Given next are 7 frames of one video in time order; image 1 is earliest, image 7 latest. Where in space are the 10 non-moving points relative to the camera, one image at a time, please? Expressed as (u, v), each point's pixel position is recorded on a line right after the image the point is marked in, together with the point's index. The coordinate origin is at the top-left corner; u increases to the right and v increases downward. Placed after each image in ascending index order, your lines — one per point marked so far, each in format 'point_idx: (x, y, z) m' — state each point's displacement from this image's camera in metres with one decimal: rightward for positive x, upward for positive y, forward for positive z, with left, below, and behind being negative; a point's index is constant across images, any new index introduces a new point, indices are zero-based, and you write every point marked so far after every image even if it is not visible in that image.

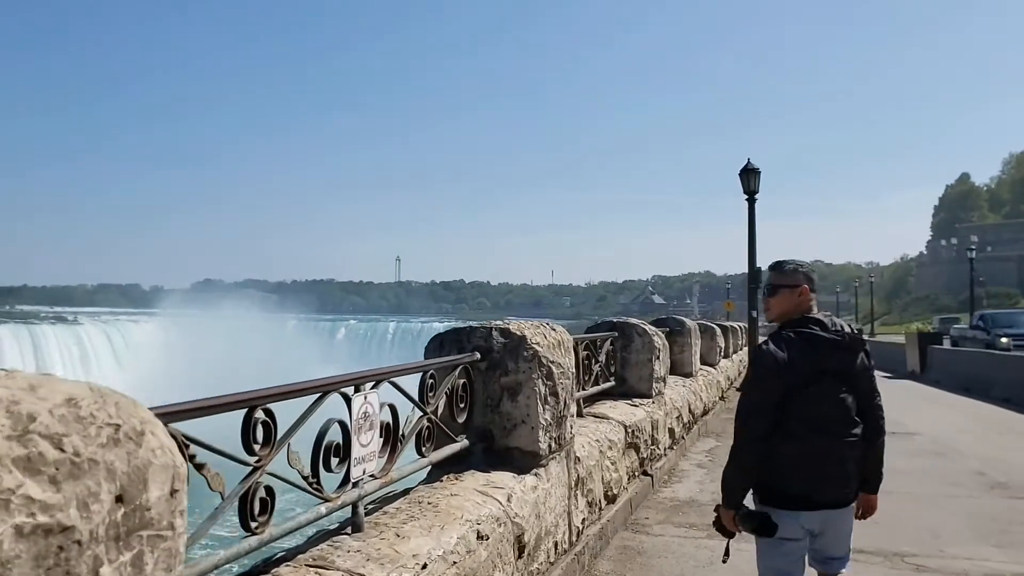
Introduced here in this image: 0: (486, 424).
0: (-0.1, -0.6, +3.7) m
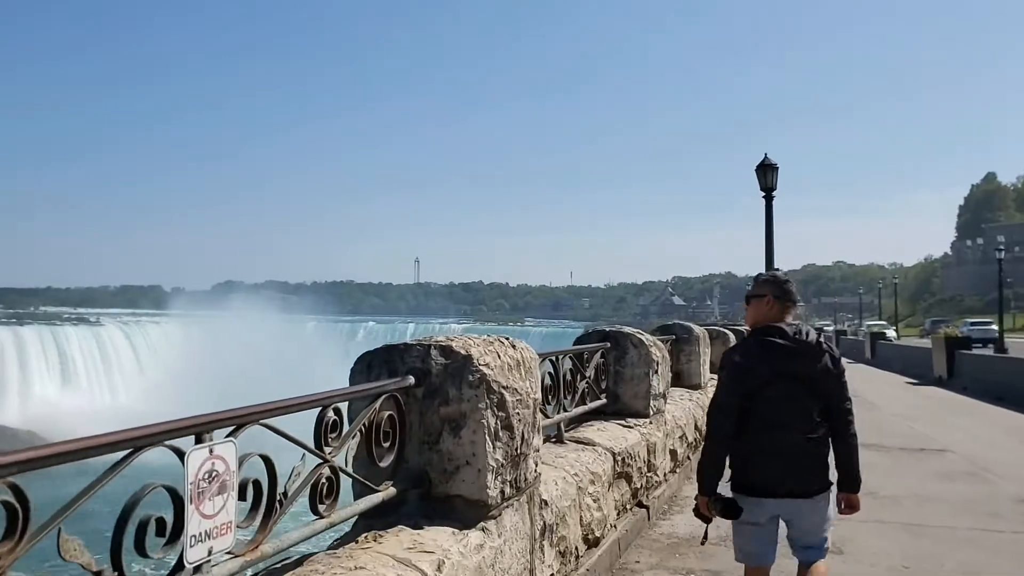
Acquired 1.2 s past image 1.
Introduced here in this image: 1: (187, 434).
0: (-0.3, -0.6, +3.0) m
1: (-0.7, -0.3, +1.9) m
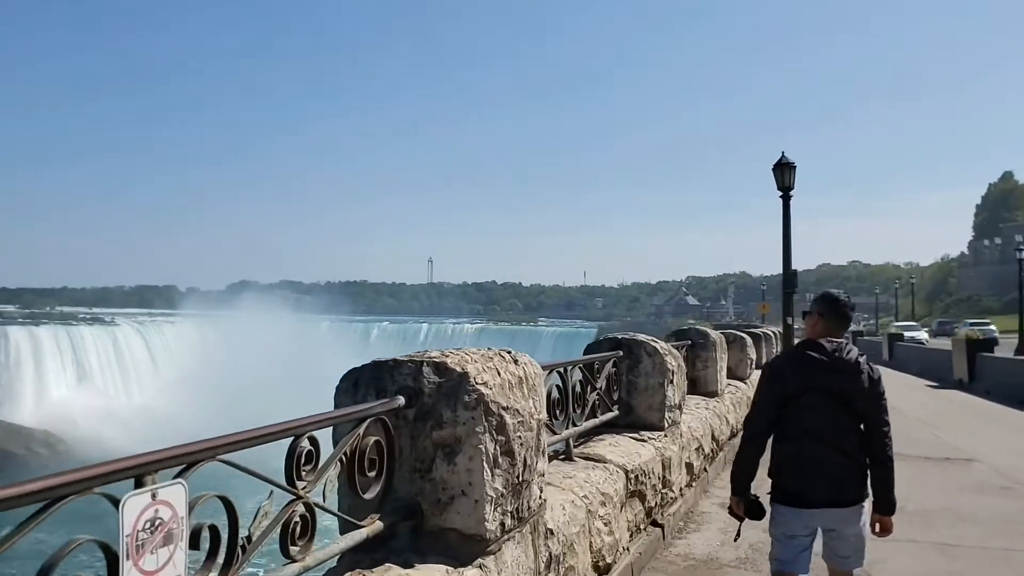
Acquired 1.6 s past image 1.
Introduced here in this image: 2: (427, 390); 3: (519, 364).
0: (-0.3, -0.6, +2.7) m
1: (-0.7, -0.4, +1.6) m
2: (-0.3, -0.3, +2.7) m
3: (0.0, -0.3, +3.0) m
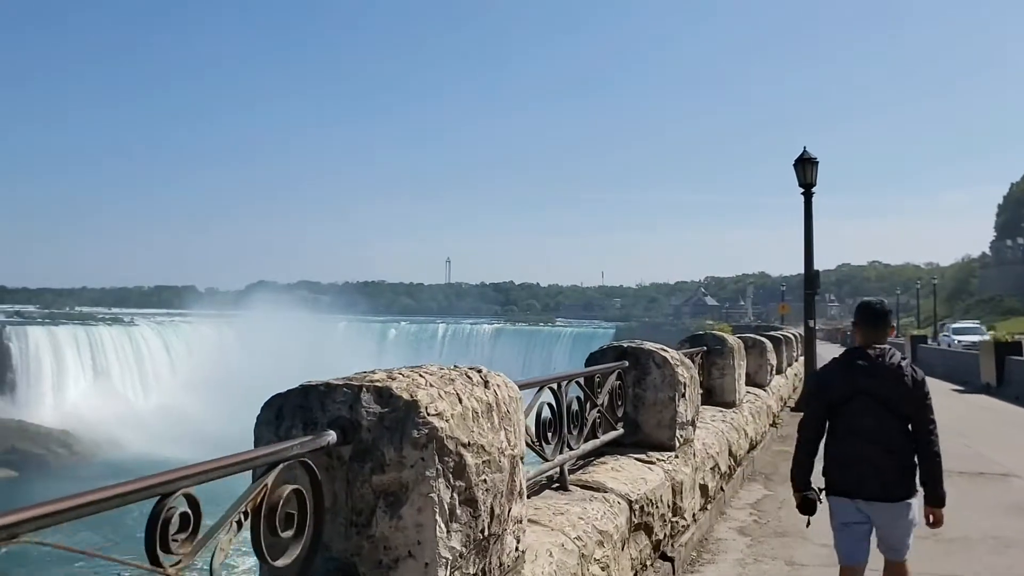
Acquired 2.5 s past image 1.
0: (-0.4, -0.6, +2.1) m
1: (-0.8, -0.4, +1.1) m
2: (-0.4, -0.3, +2.1) m
3: (-0.1, -0.3, +2.5) m
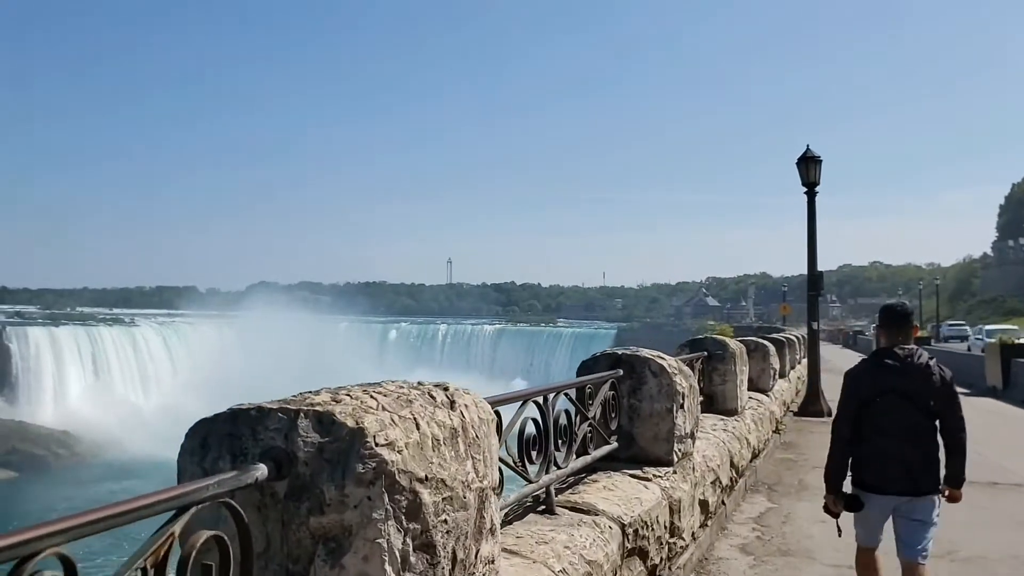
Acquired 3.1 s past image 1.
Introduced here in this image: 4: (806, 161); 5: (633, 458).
0: (-0.5, -0.7, +1.8) m
1: (-0.9, -0.4, +0.8) m
2: (-0.4, -0.3, +1.8) m
3: (-0.1, -0.3, +2.1) m
4: (+4.4, +1.9, +13.1) m
5: (+0.6, -0.9, +4.5) m
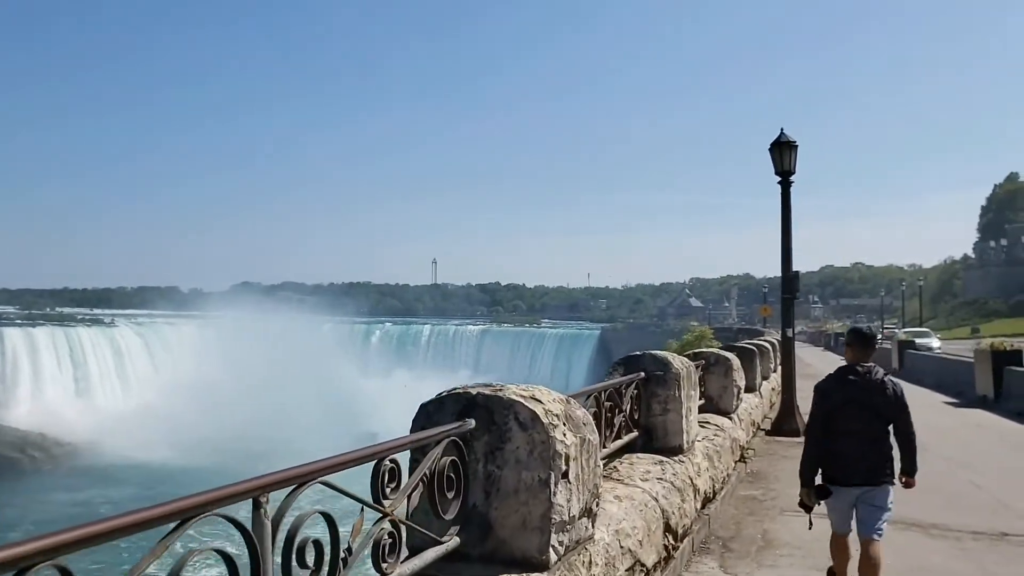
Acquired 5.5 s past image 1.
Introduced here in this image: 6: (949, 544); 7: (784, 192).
0: (-1.1, -0.7, +0.2) m
1: (-1.5, -0.4, -0.8) m
2: (-1.1, -0.4, +0.2) m
3: (-0.8, -0.3, +0.6) m
4: (+3.5, +1.9, +11.6) m
5: (-0.1, -0.9, +2.9) m
6: (+3.1, -1.8, +6.2) m
7: (+3.4, +1.2, +10.9) m
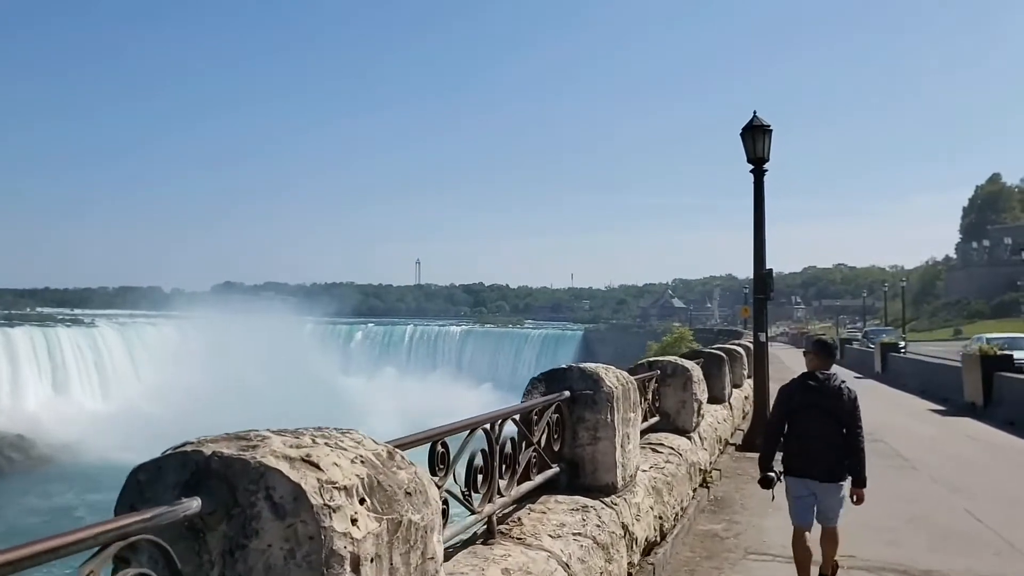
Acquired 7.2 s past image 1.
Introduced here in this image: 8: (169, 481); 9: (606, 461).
0: (-1.6, -0.7, -0.9) m
1: (-2.0, -0.4, -2.0) m
2: (-1.6, -0.4, -0.9) m
3: (-1.3, -0.3, -0.6) m
4: (+2.9, +1.9, +10.5) m
5: (-0.6, -0.9, +1.8) m
6: (+2.6, -1.8, +5.1) m
7: (+2.7, +1.2, +9.7) m
8: (-0.7, -0.4, +1.9) m
9: (+0.5, -0.9, +4.5) m
